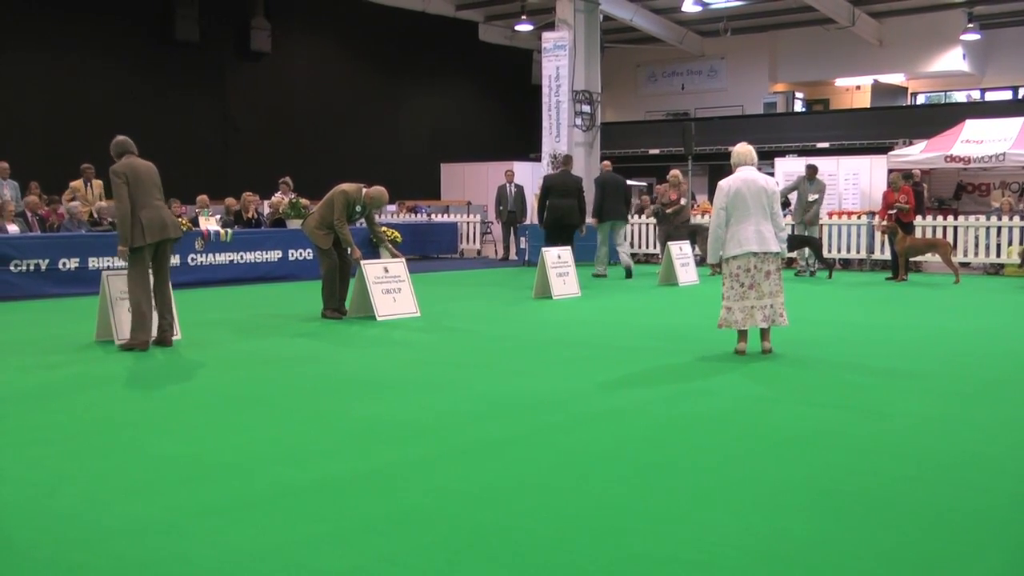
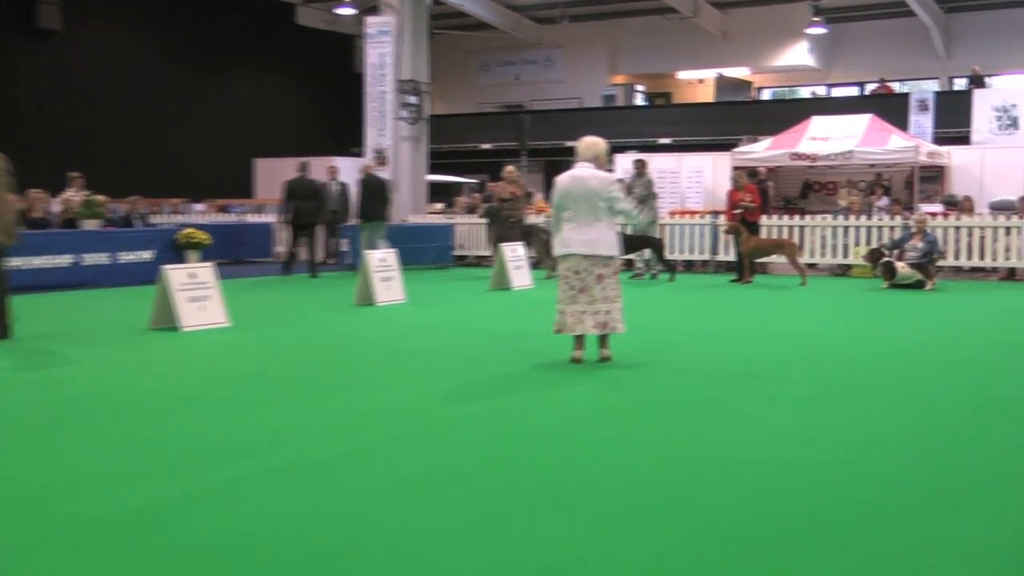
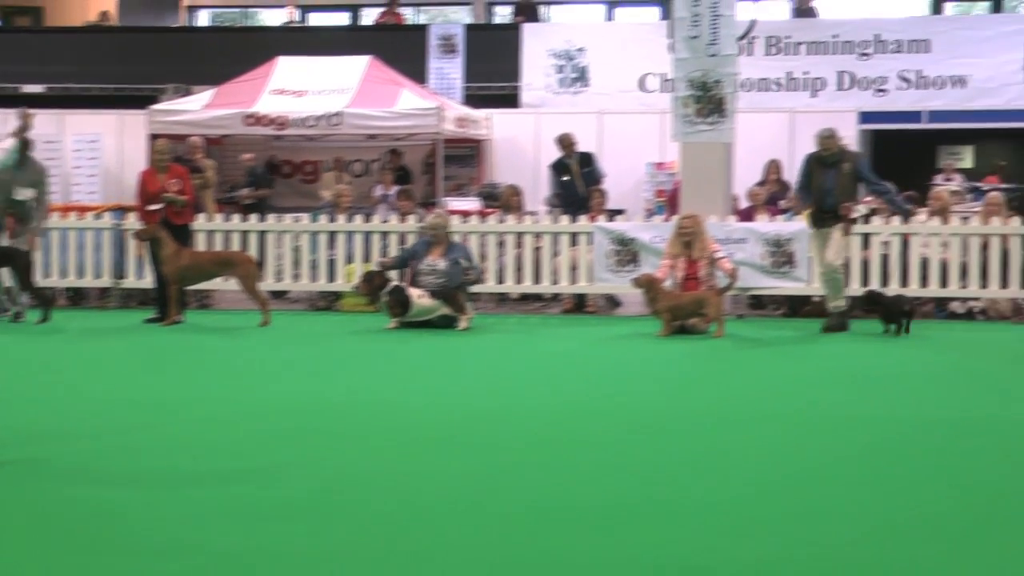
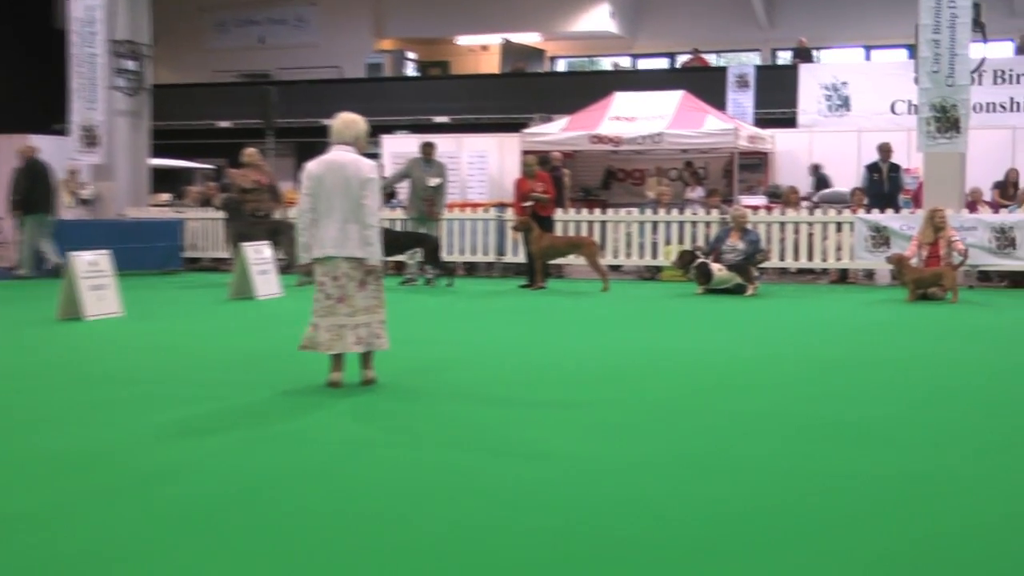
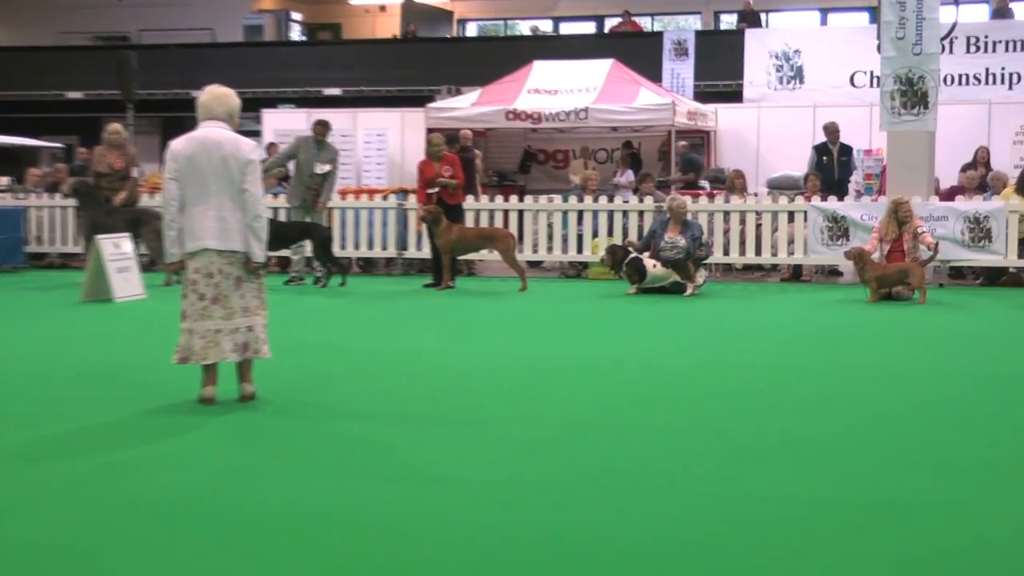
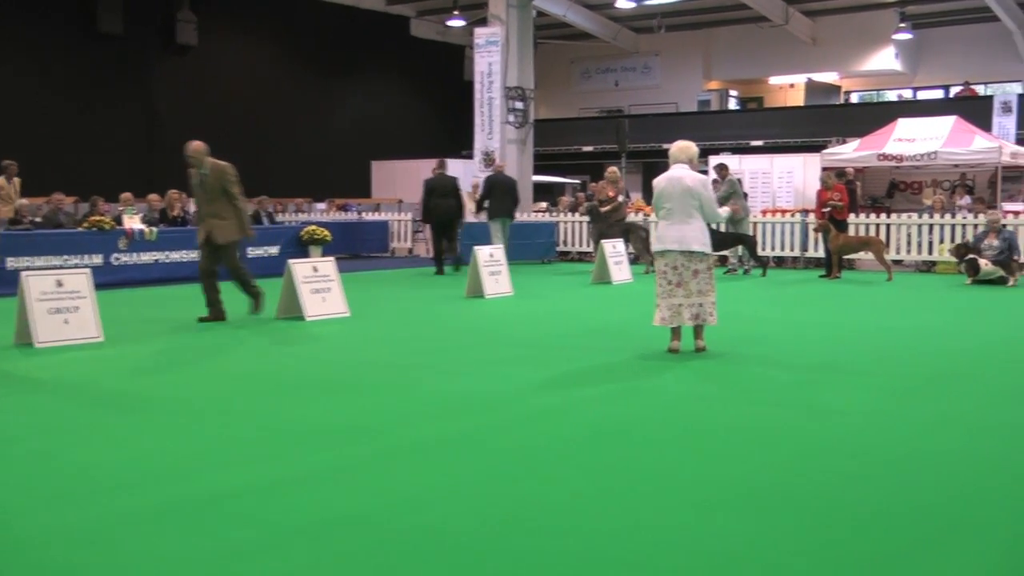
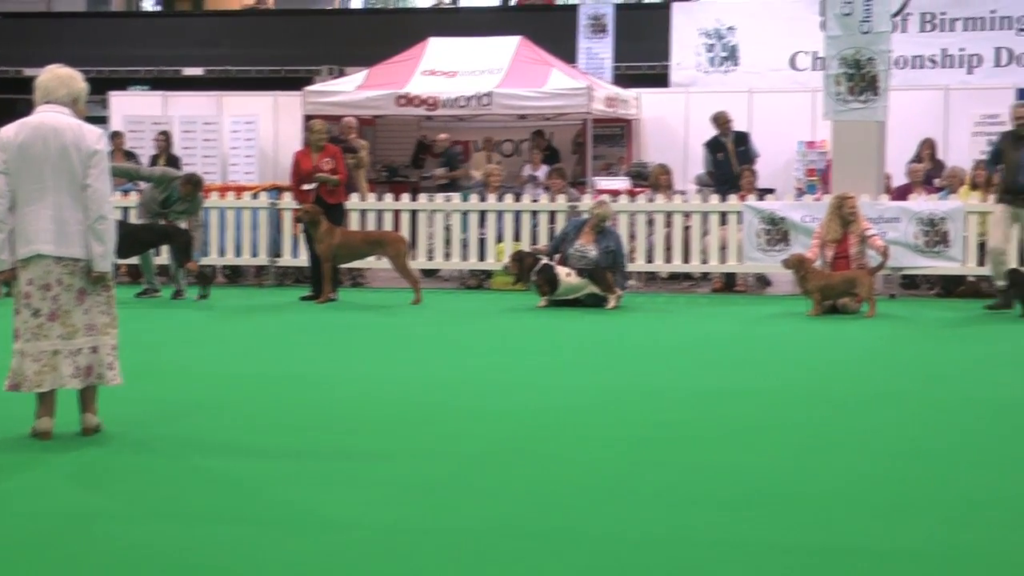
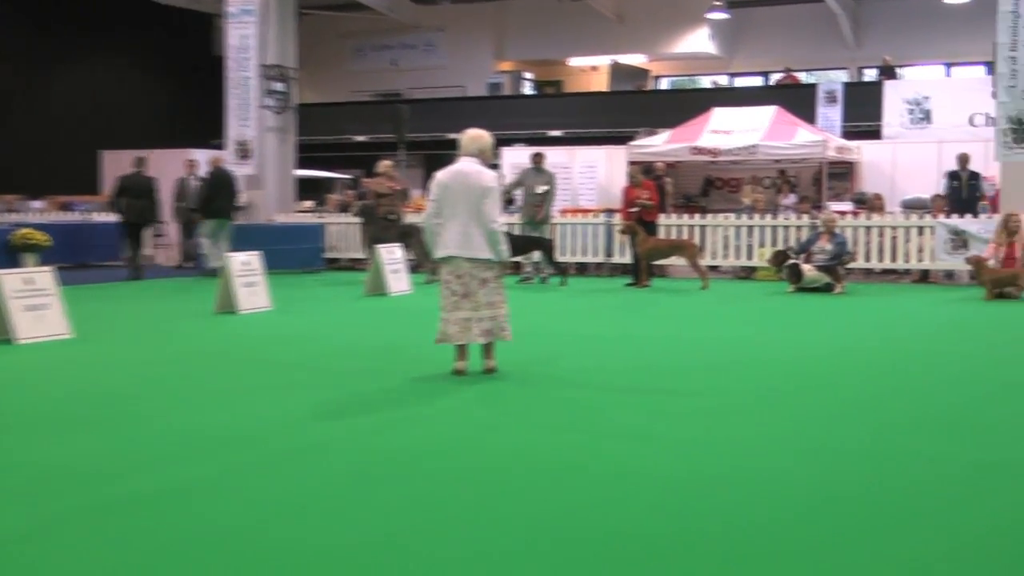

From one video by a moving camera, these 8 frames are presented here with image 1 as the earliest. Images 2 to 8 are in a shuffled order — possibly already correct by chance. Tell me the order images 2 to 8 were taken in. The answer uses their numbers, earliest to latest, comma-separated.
6, 2, 8, 4, 5, 7, 3
